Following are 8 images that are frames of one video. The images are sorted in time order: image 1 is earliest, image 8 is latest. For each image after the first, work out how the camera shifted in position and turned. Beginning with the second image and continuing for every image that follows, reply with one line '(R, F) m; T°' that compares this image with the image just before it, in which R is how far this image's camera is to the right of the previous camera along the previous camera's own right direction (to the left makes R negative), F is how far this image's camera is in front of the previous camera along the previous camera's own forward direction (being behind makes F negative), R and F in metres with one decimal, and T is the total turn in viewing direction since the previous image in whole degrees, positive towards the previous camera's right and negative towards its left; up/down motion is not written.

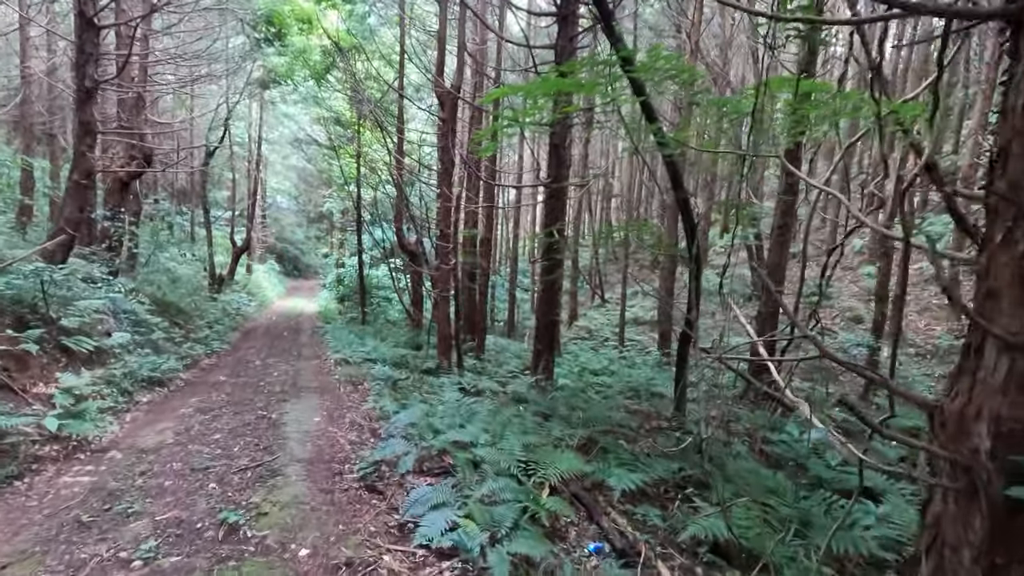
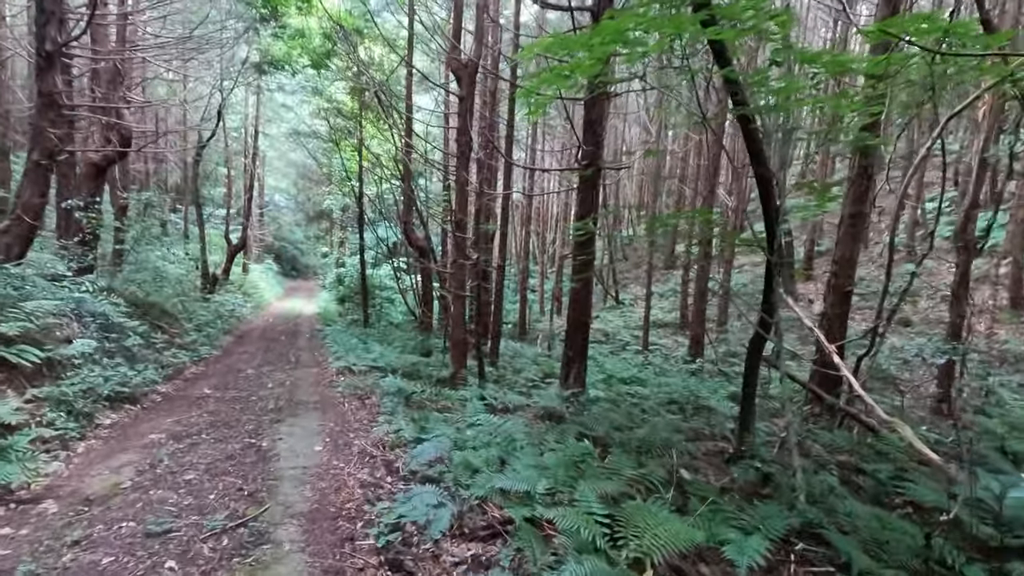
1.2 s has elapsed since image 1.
(-0.5, +1.3) m; 0°
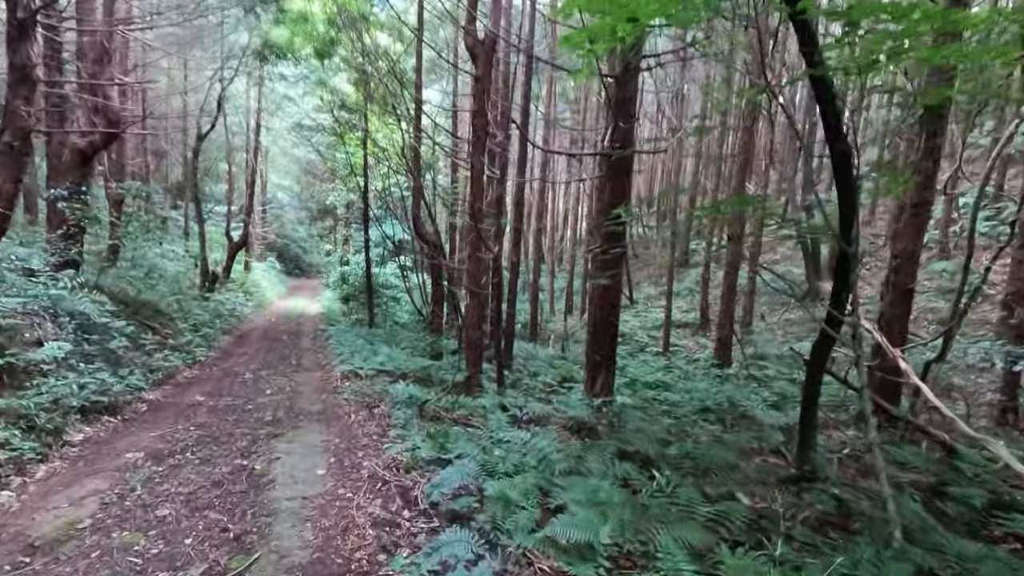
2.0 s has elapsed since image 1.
(-0.3, +0.8) m; 0°
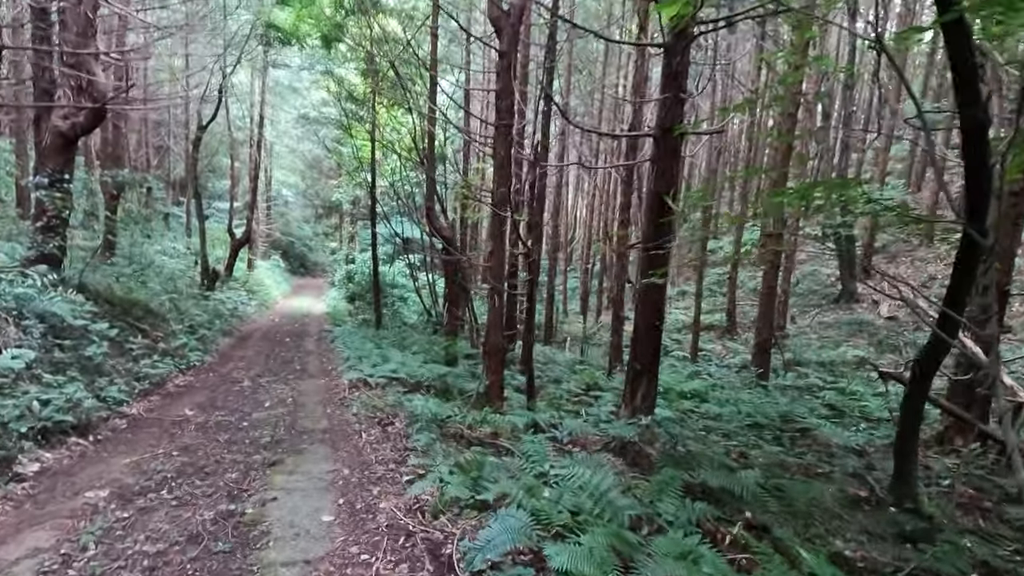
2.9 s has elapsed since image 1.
(-0.4, +1.0) m; 0°
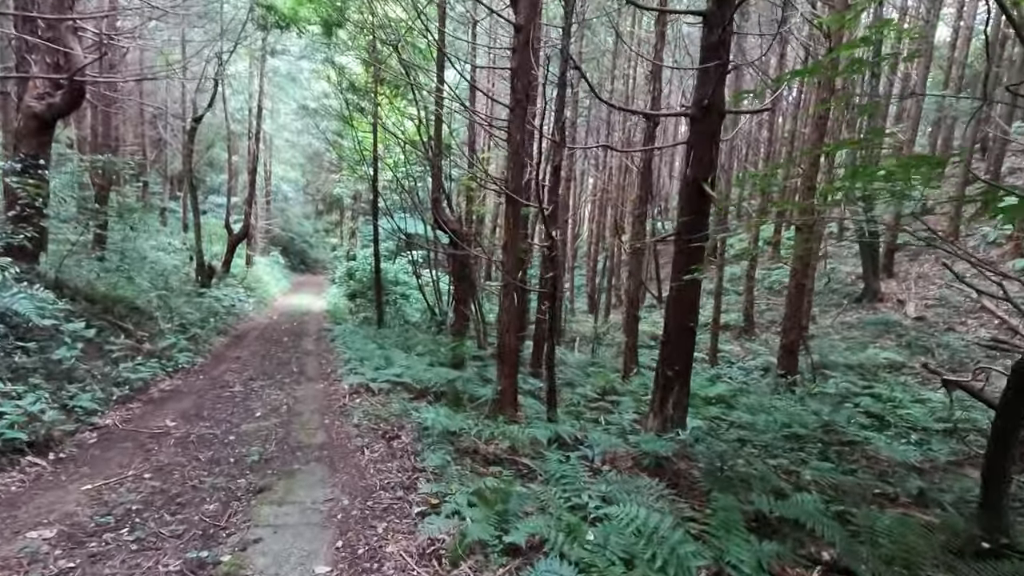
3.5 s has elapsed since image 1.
(-0.2, +0.7) m; 0°
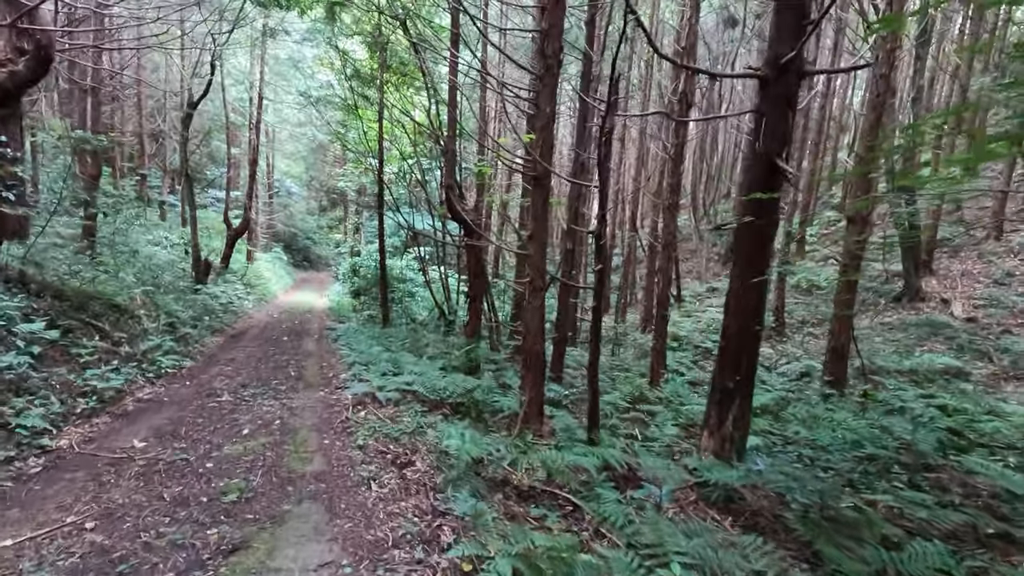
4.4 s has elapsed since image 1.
(-0.3, +1.0) m; 0°
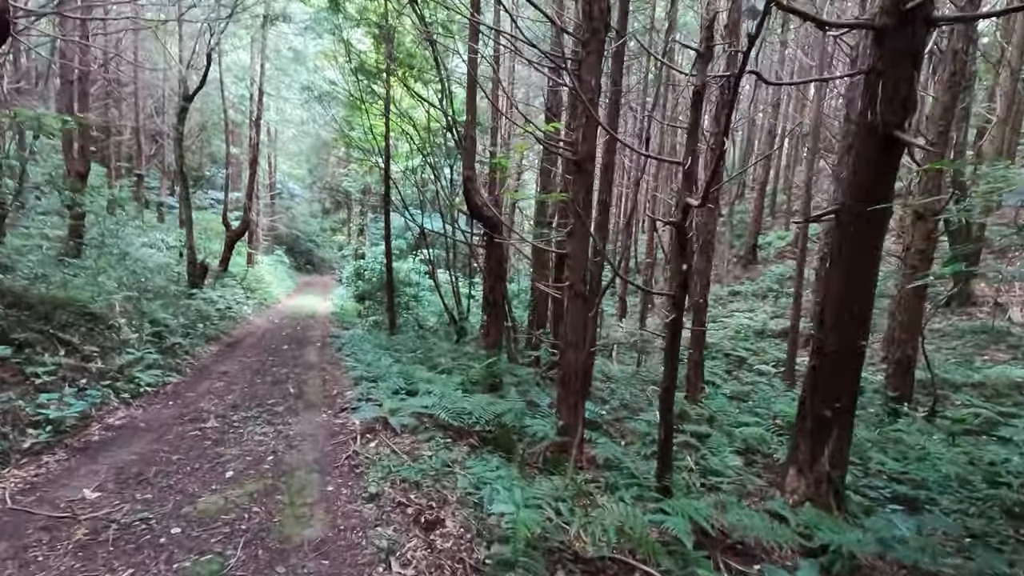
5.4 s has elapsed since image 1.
(-0.4, +1.1) m; 0°
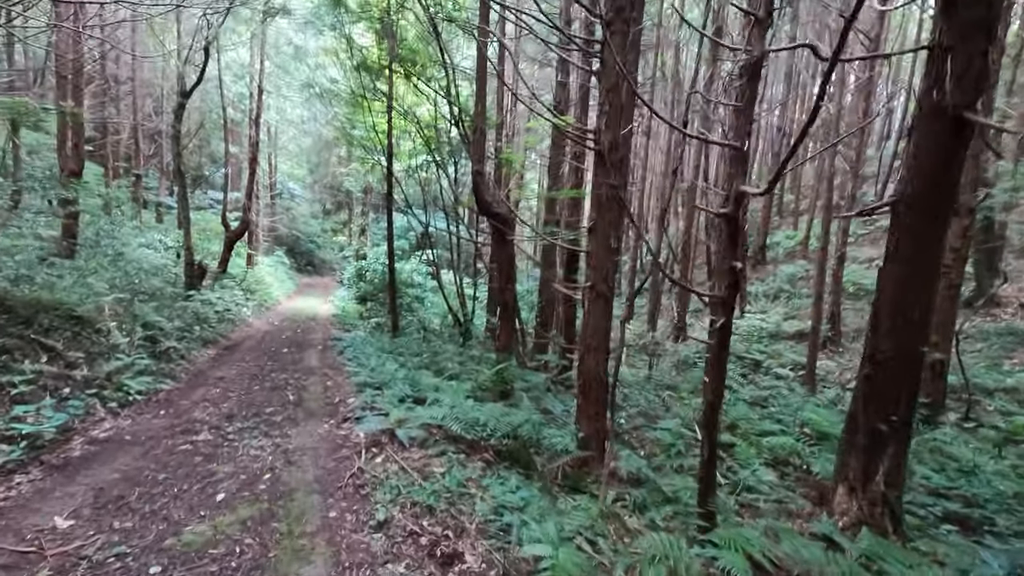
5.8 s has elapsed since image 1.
(-0.2, +0.4) m; 0°
